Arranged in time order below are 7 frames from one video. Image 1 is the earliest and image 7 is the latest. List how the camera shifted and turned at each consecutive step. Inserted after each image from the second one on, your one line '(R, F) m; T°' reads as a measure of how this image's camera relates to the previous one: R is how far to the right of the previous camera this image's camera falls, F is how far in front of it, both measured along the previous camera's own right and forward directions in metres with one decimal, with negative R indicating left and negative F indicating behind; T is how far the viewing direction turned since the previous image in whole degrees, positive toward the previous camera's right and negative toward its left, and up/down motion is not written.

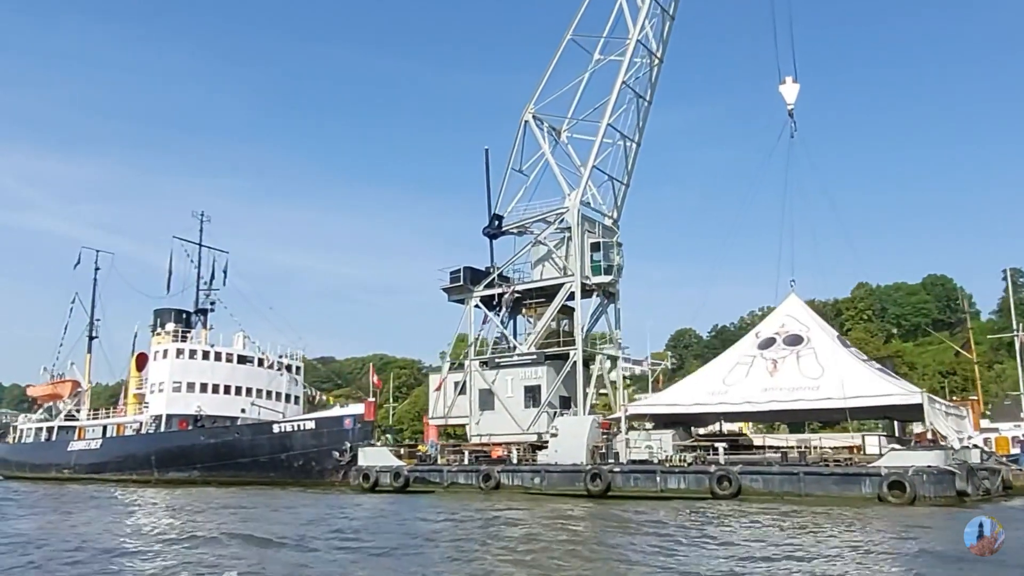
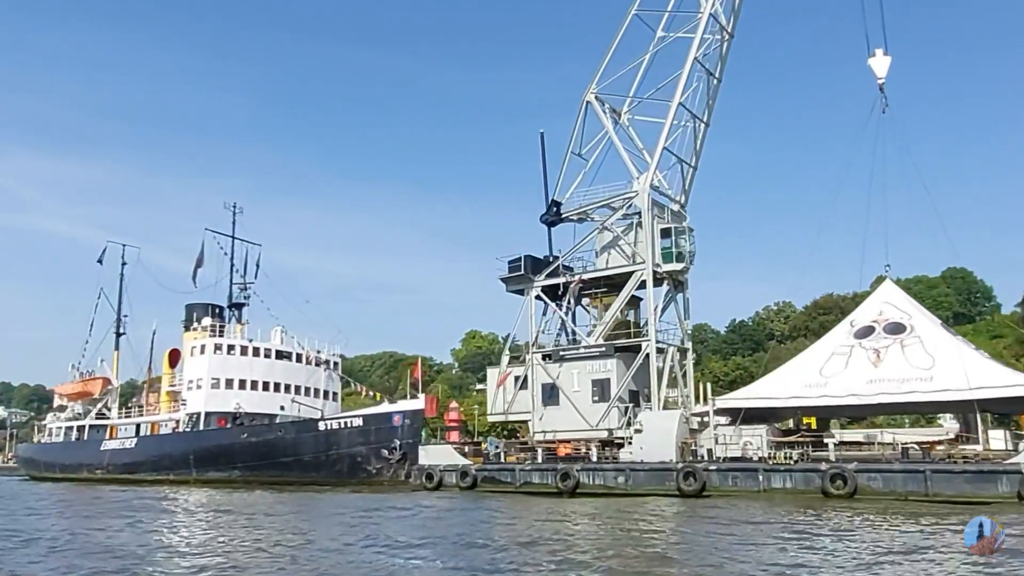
(-2.4, +1.7) m; 0°
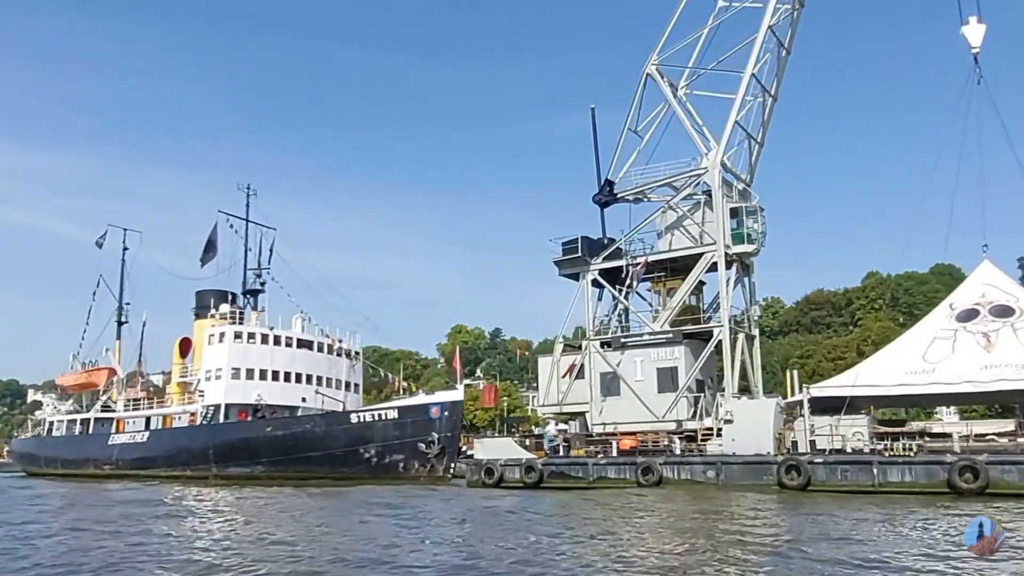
(-3.0, +2.0) m; +2°
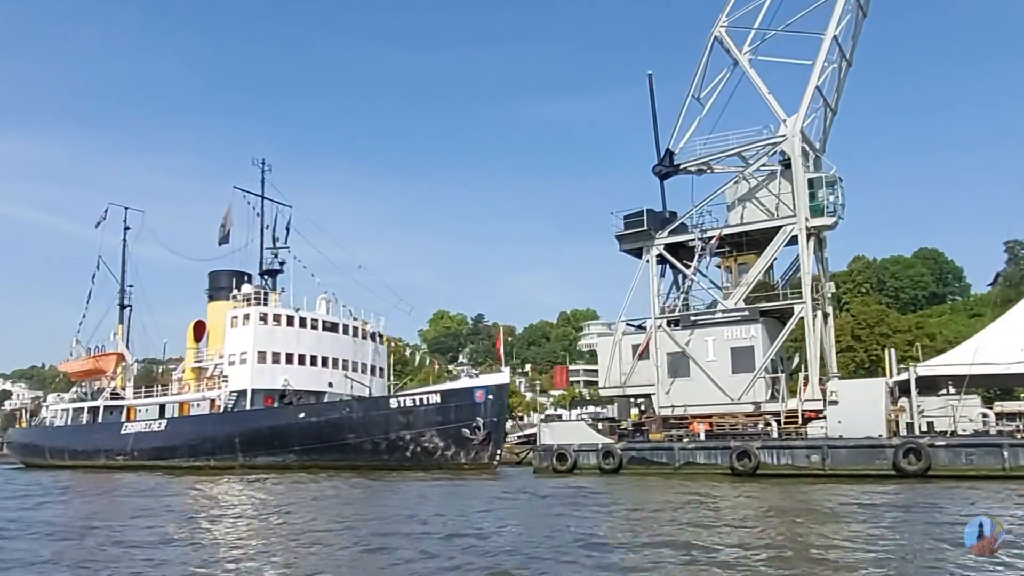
(-3.2, +1.8) m; +2°
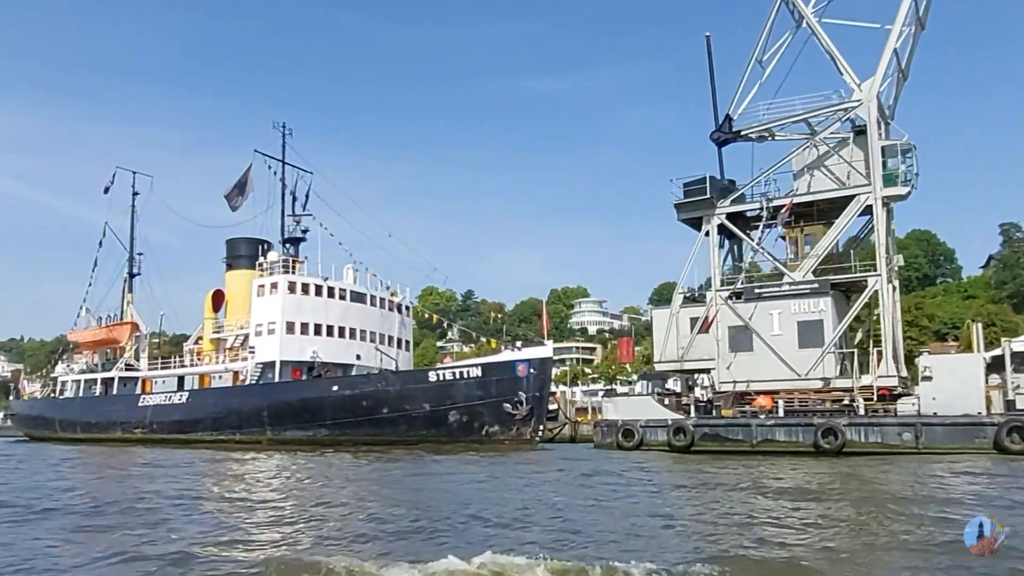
(-2.6, +1.3) m; +1°
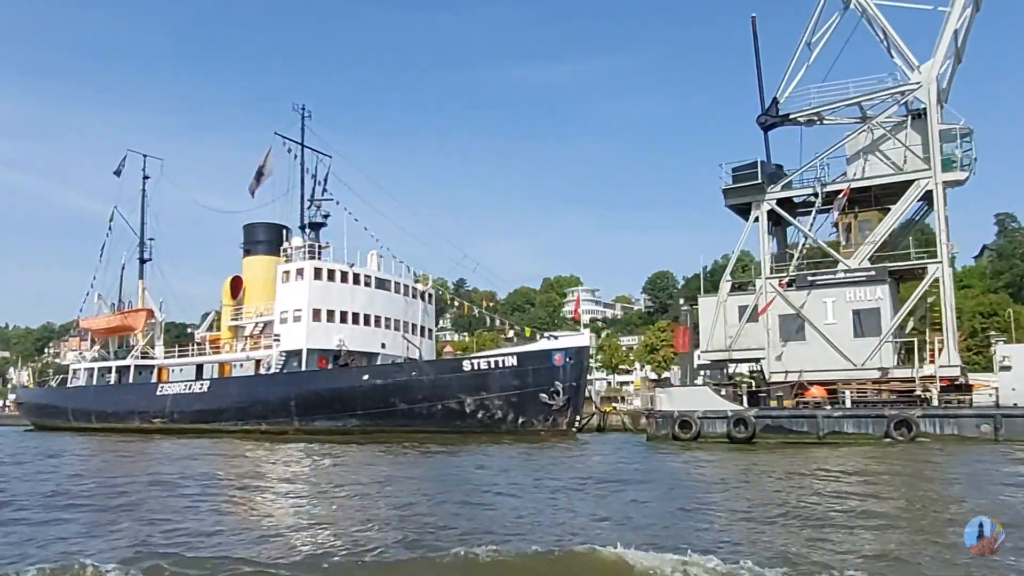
(-2.0, +0.8) m; +1°
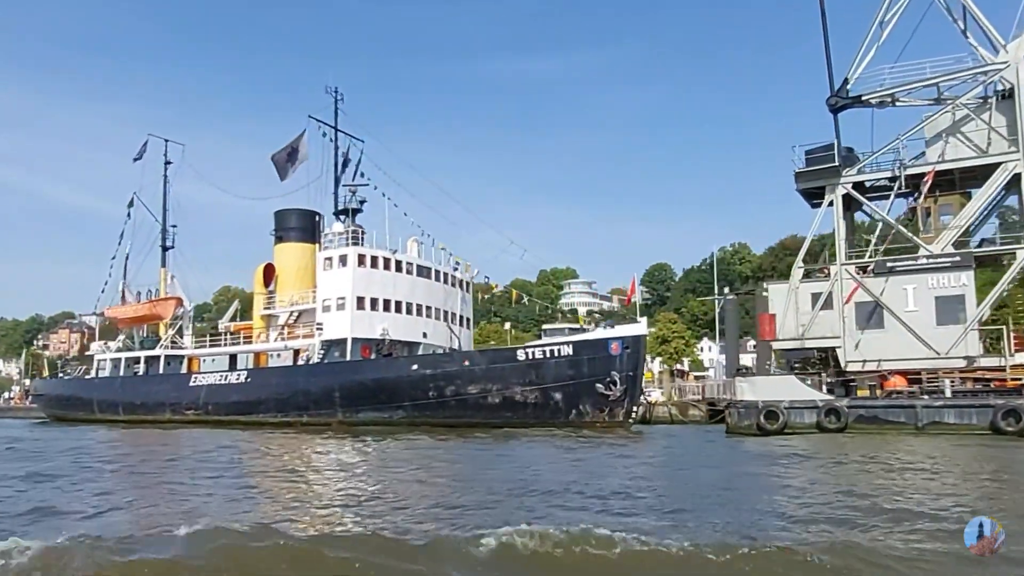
(-2.6, +1.0) m; +1°
